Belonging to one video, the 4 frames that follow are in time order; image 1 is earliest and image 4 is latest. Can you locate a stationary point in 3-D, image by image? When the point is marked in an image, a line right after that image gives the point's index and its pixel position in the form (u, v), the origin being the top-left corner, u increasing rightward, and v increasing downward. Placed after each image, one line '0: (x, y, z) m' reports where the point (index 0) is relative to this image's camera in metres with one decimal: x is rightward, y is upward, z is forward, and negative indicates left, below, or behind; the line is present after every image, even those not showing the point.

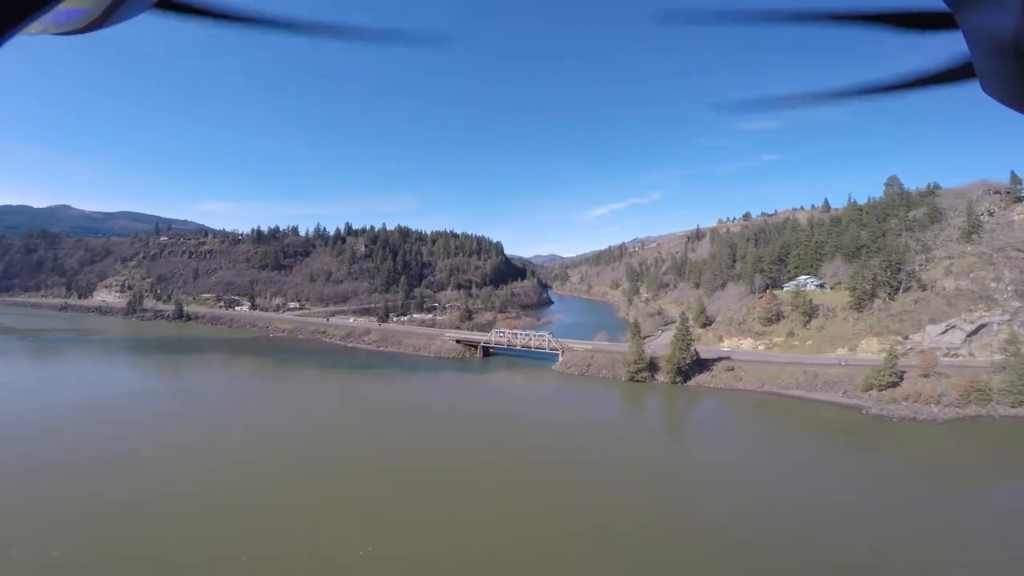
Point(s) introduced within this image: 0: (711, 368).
0: (+7.8, -3.1, +18.3) m
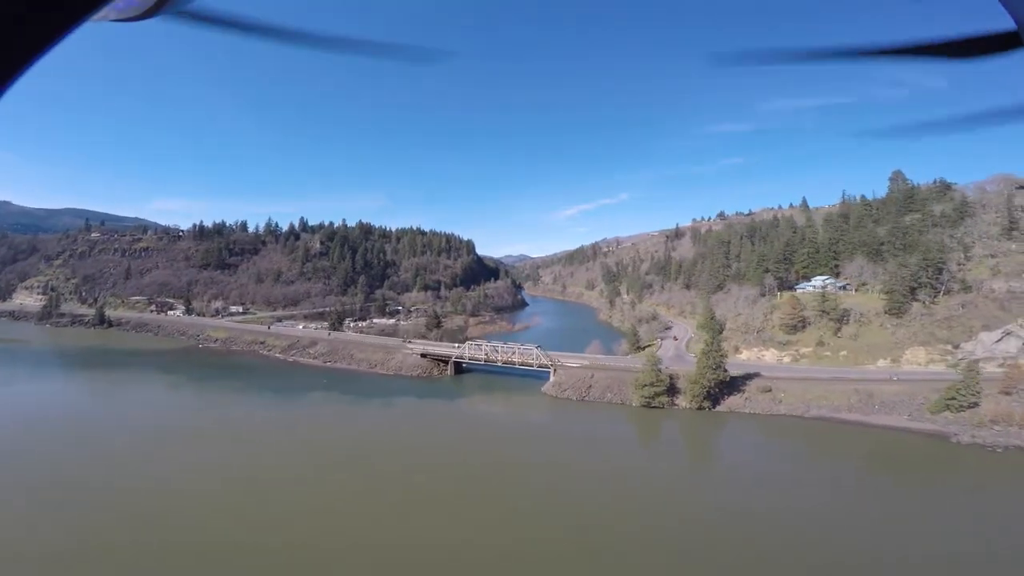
0: (+7.2, -3.1, +14.9) m
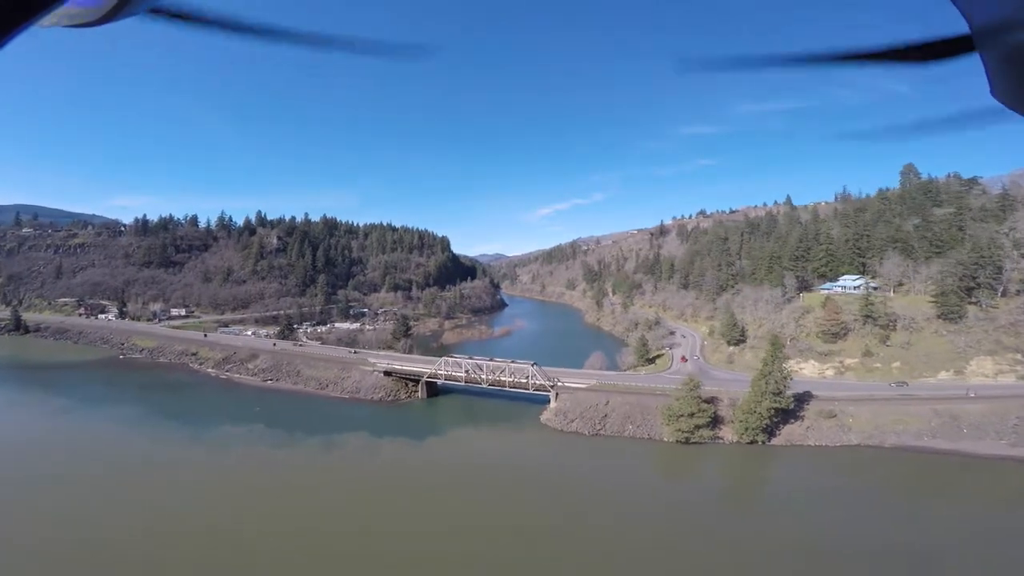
0: (+7.0, -3.1, +11.8) m
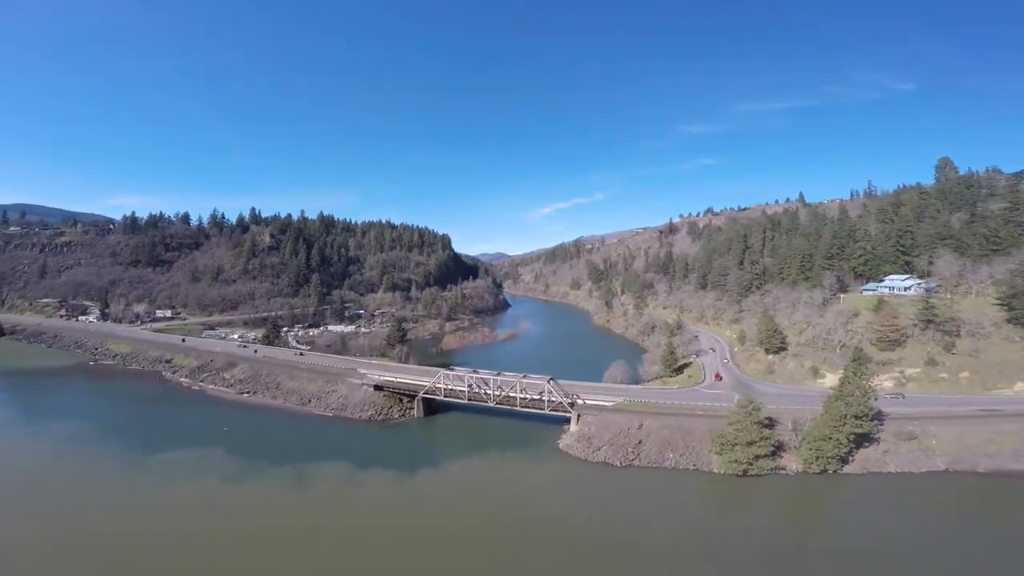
0: (+7.3, -3.1, +9.8) m
